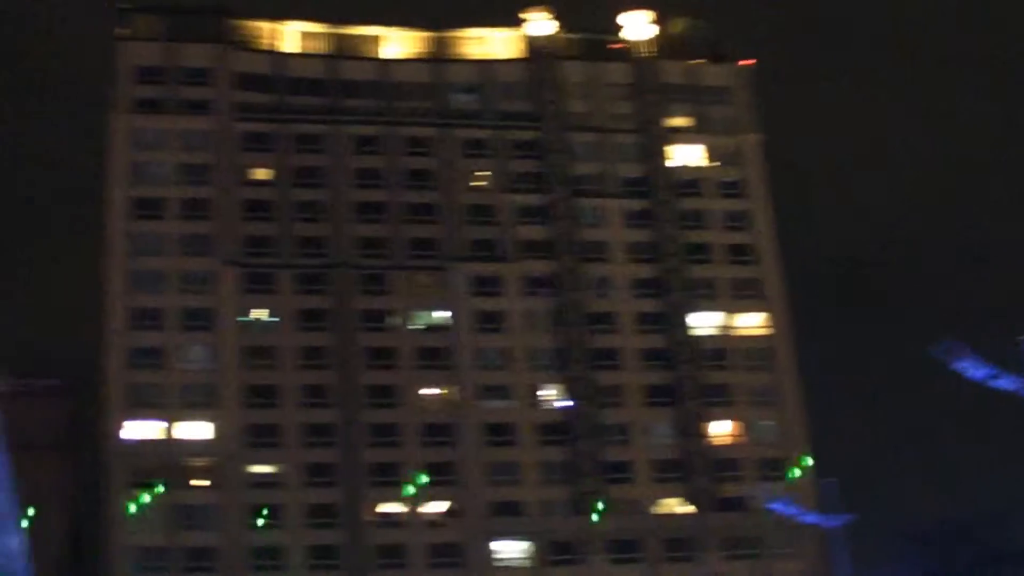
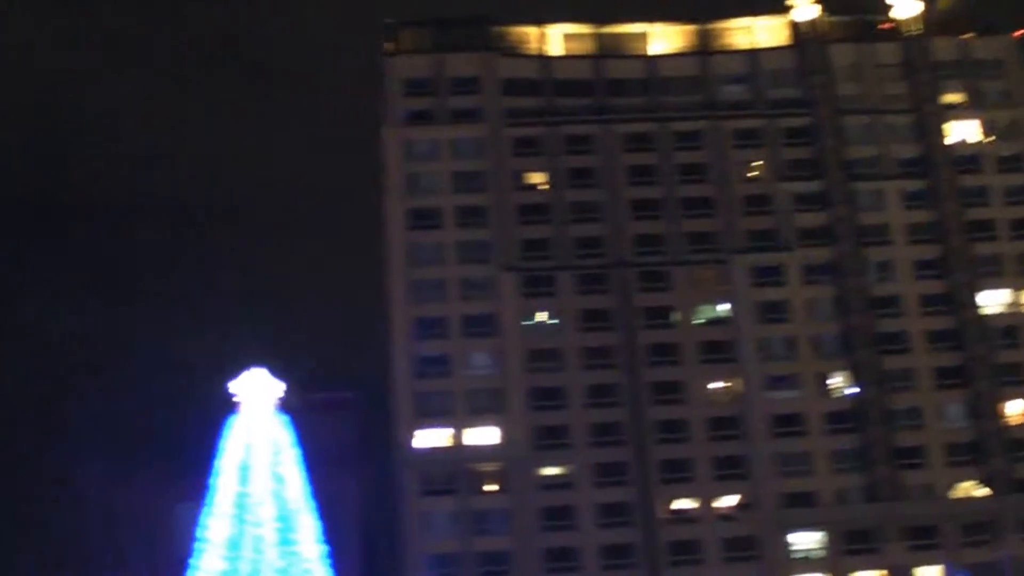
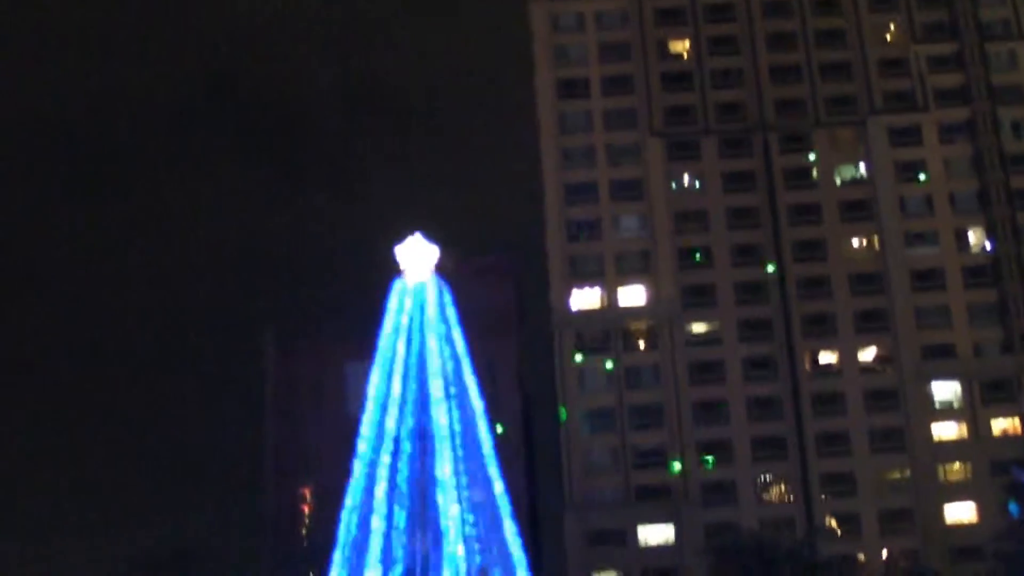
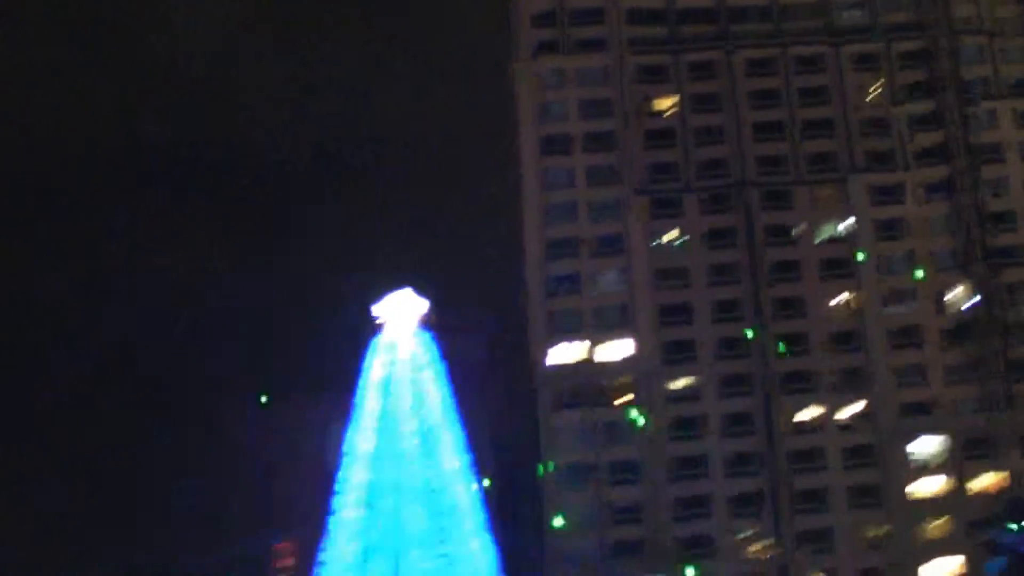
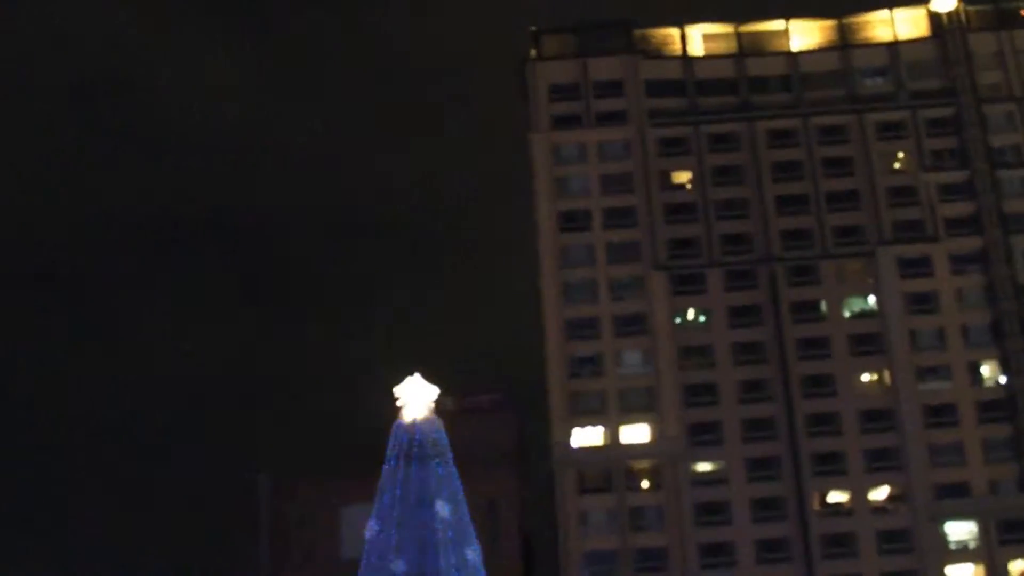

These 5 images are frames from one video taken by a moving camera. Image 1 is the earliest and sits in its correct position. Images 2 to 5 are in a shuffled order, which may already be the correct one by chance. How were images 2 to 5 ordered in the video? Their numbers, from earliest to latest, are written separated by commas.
2, 5, 4, 3
